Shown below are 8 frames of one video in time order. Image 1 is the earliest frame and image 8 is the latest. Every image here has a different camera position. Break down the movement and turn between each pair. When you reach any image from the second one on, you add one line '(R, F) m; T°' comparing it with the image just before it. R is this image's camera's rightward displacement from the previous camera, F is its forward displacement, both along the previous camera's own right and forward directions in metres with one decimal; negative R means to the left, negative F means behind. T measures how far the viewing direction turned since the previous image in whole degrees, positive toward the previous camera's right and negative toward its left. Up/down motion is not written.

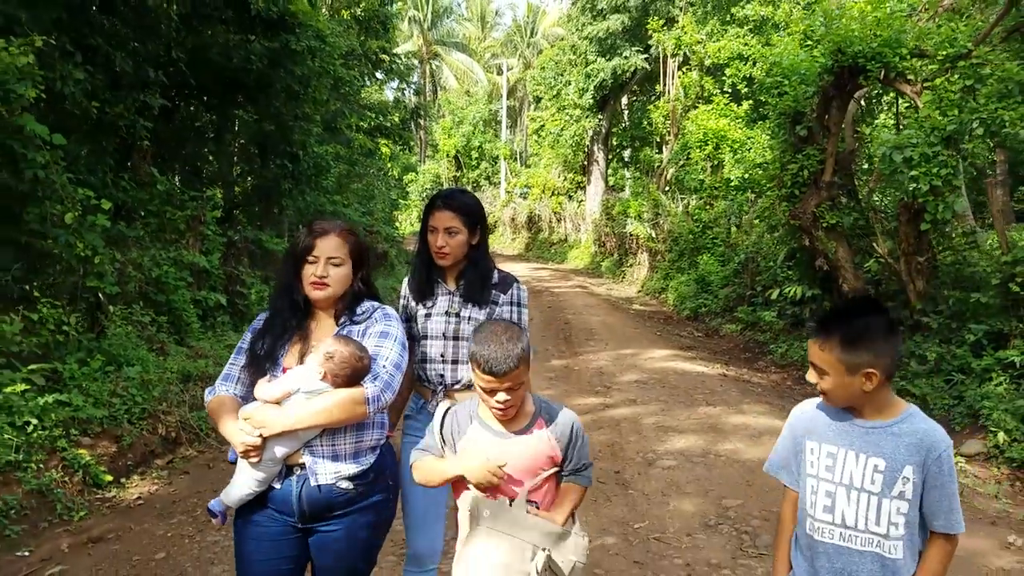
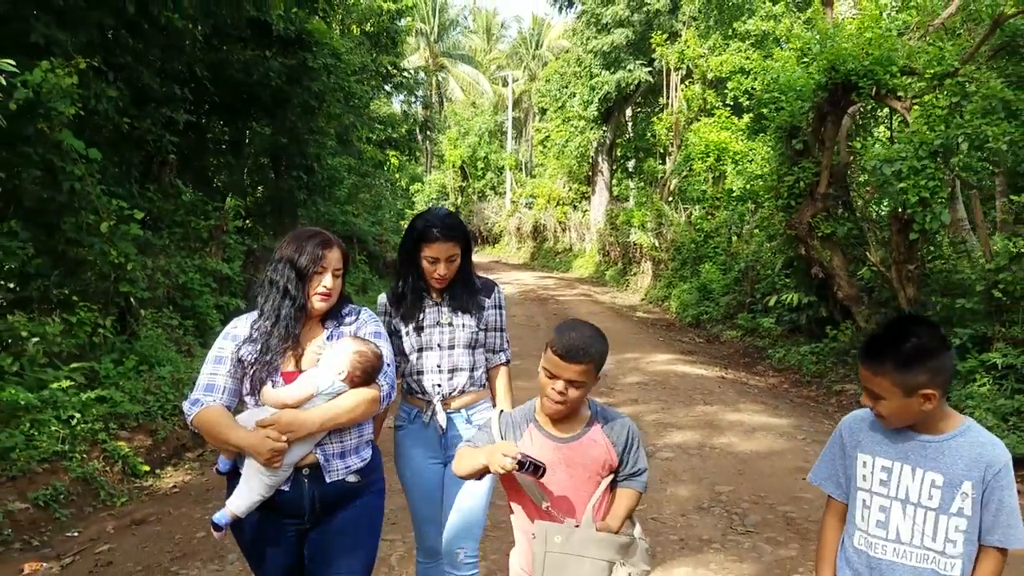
(0.0, -0.3) m; 0°
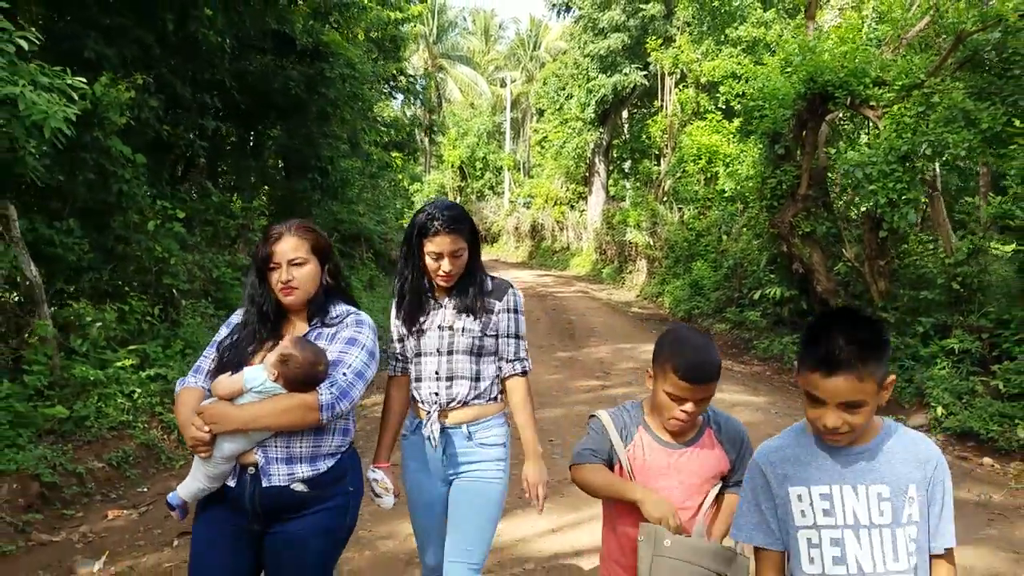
(-0.1, -0.7) m; 0°
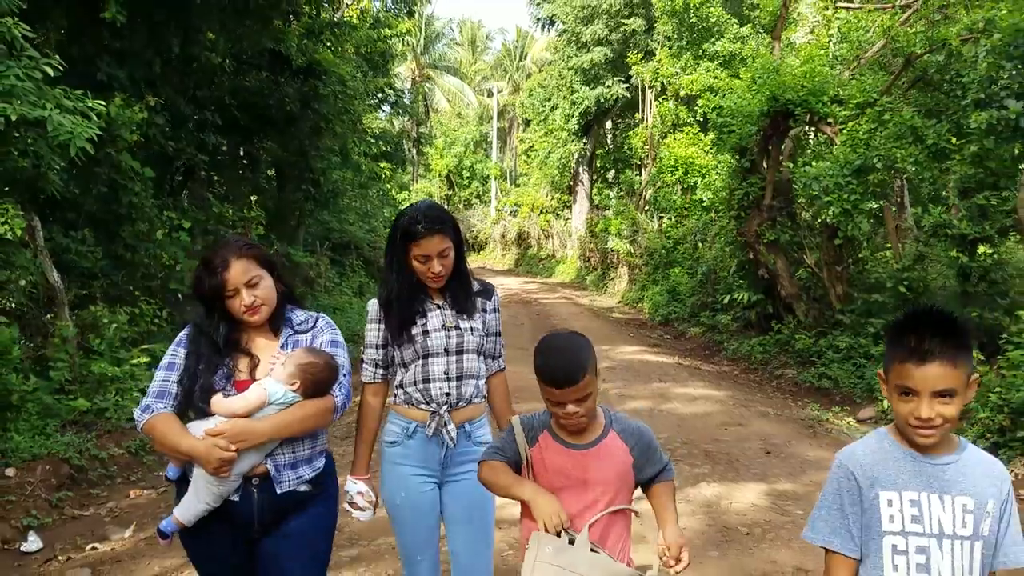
(+0.1, -0.6) m; +1°
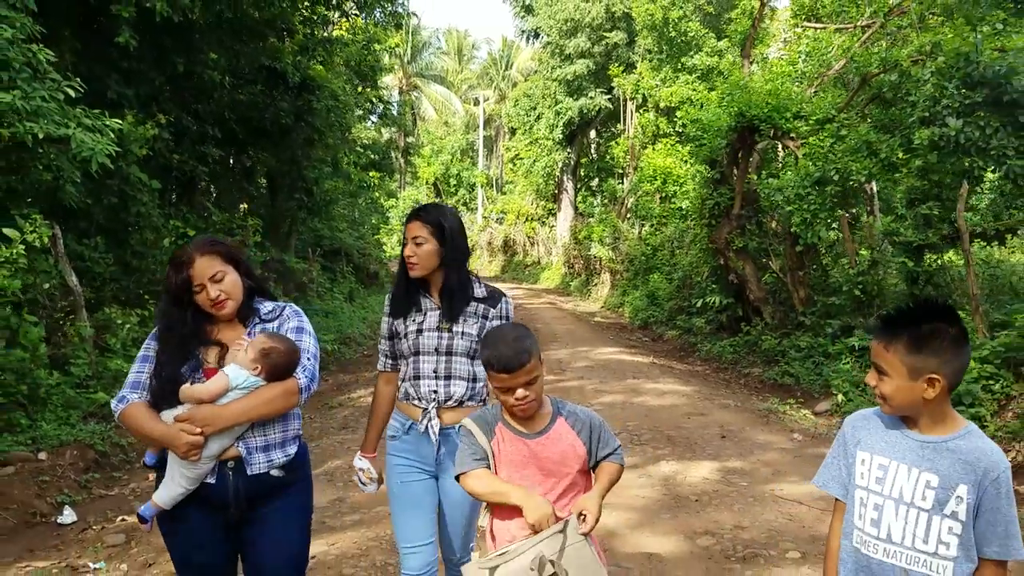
(0.0, -0.6) m; +1°
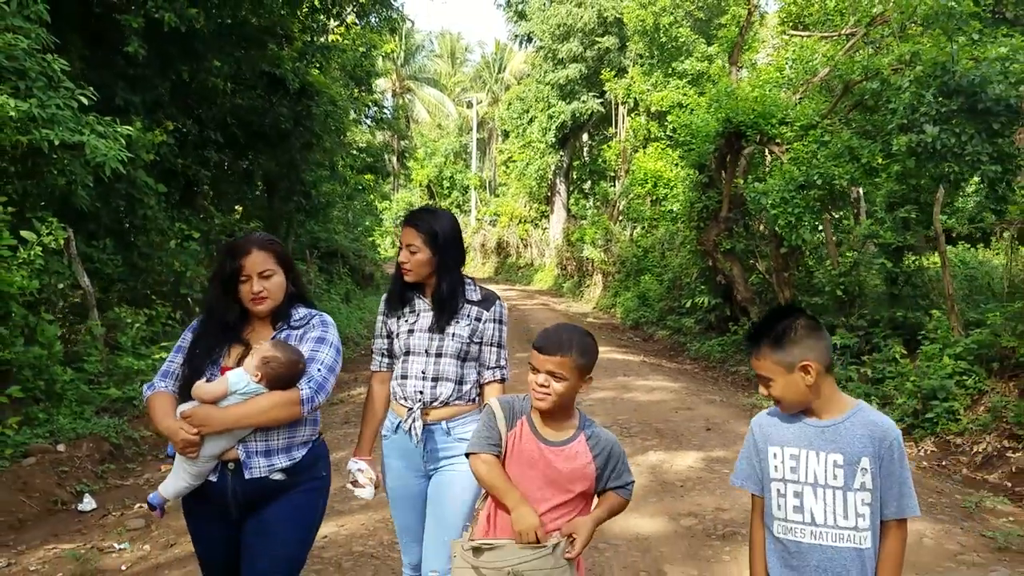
(0.0, -0.3) m; 0°
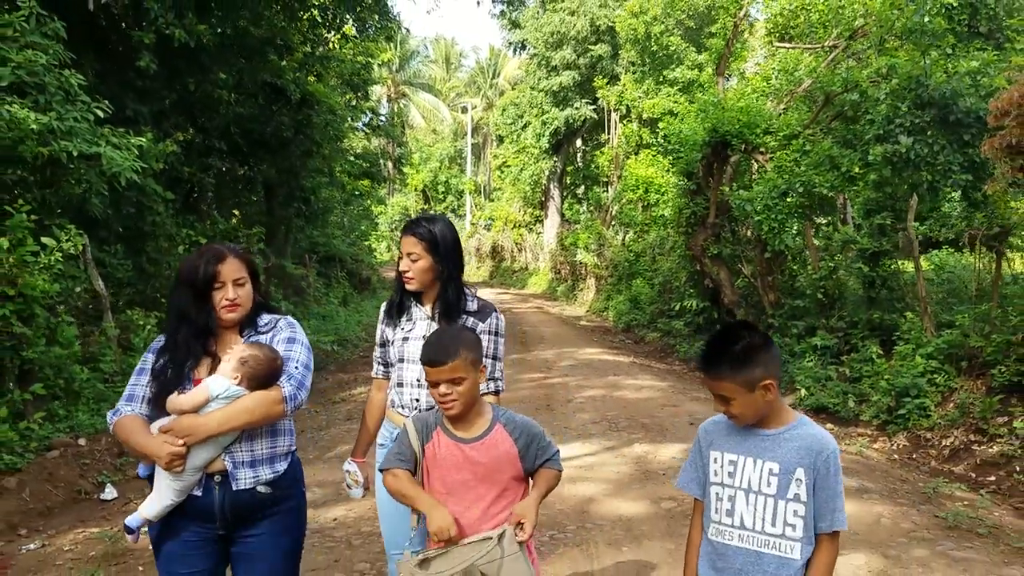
(0.0, -0.4) m; 0°
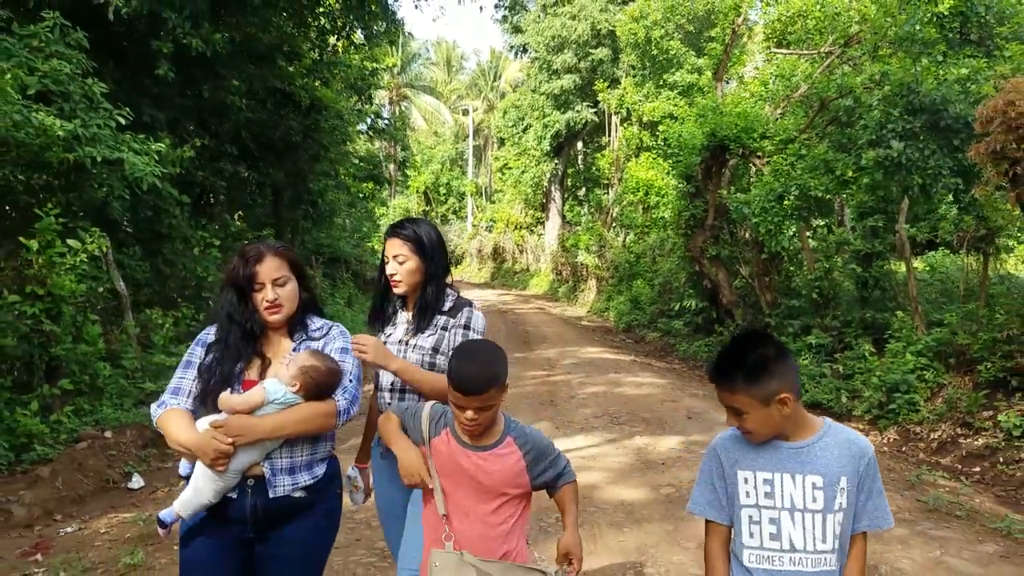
(0.0, -0.3) m; 0°
